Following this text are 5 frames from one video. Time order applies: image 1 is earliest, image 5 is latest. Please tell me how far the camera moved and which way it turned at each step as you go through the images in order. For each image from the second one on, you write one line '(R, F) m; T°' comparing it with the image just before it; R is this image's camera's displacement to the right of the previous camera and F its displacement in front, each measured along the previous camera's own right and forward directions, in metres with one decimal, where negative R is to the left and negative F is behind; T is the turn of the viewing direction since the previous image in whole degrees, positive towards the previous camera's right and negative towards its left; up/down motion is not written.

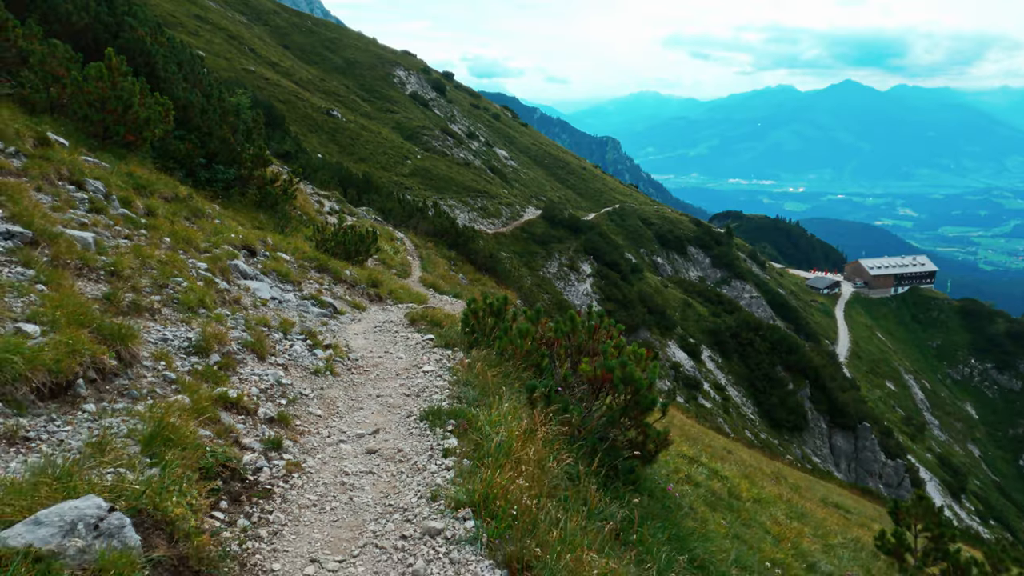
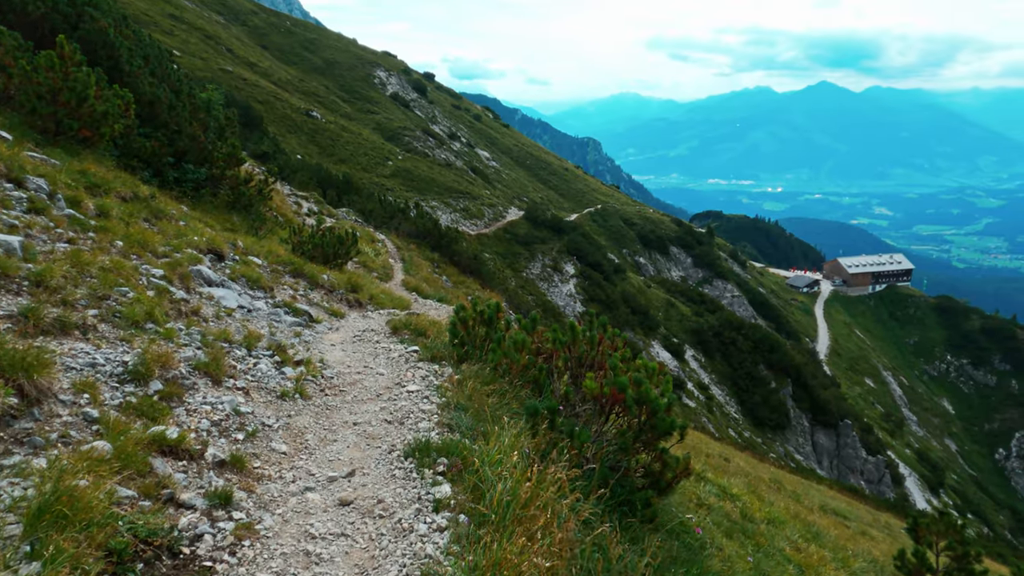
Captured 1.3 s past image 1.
(-0.3, +1.4) m; +2°
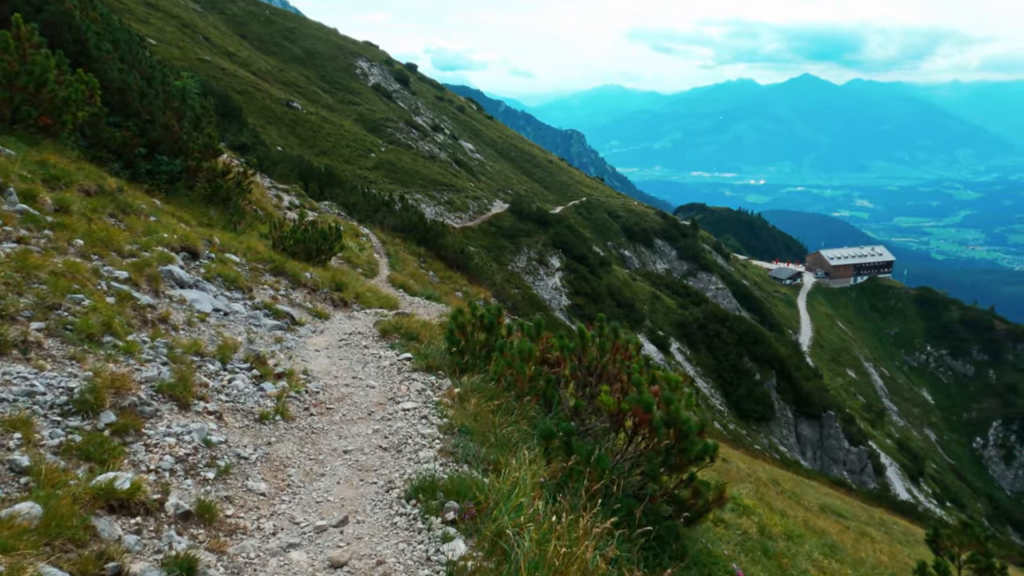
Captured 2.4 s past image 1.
(-0.4, +1.1) m; +2°
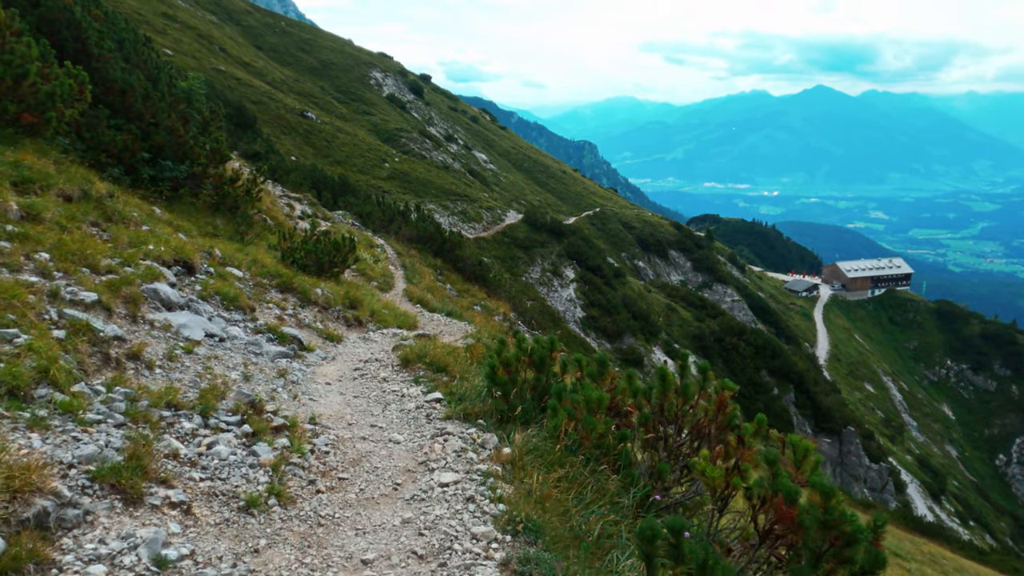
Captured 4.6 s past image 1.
(-0.9, +2.5) m; -1°
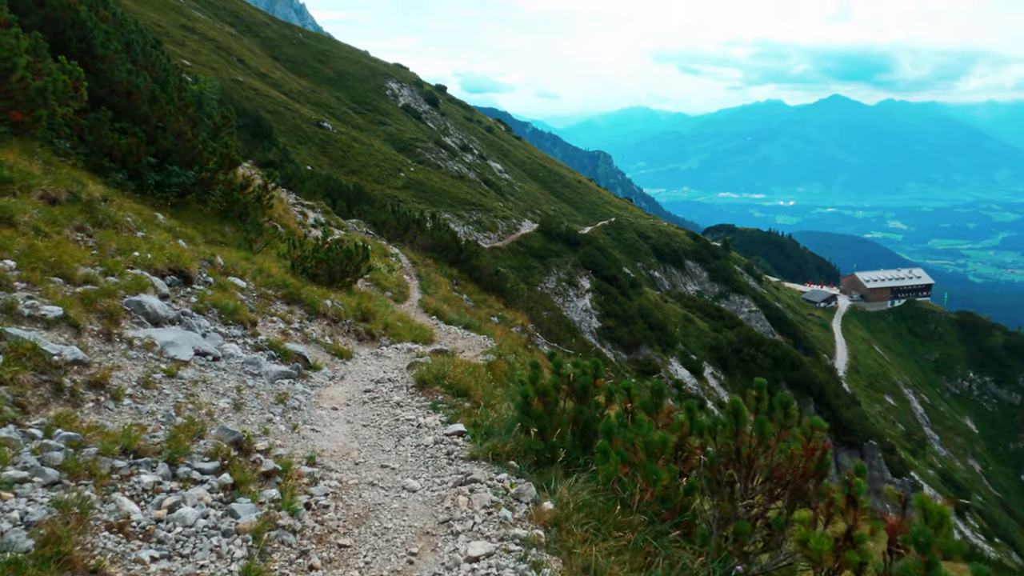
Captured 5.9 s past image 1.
(-0.4, +1.6) m; -2°
